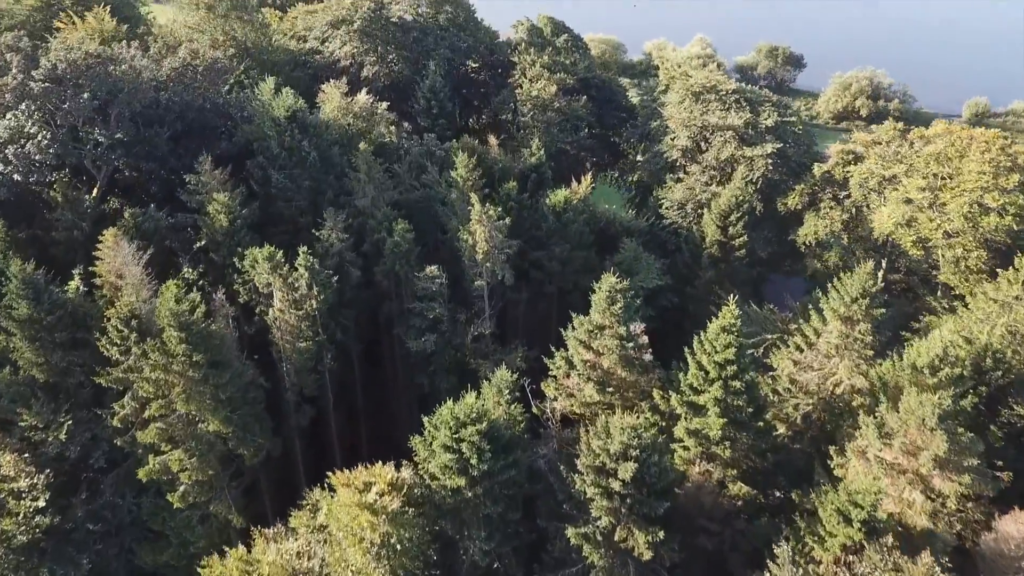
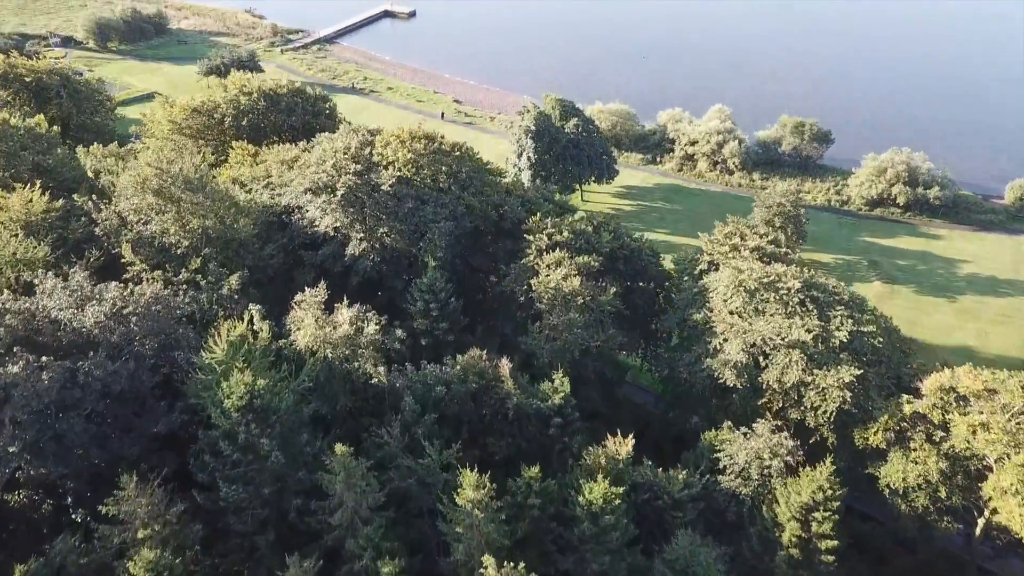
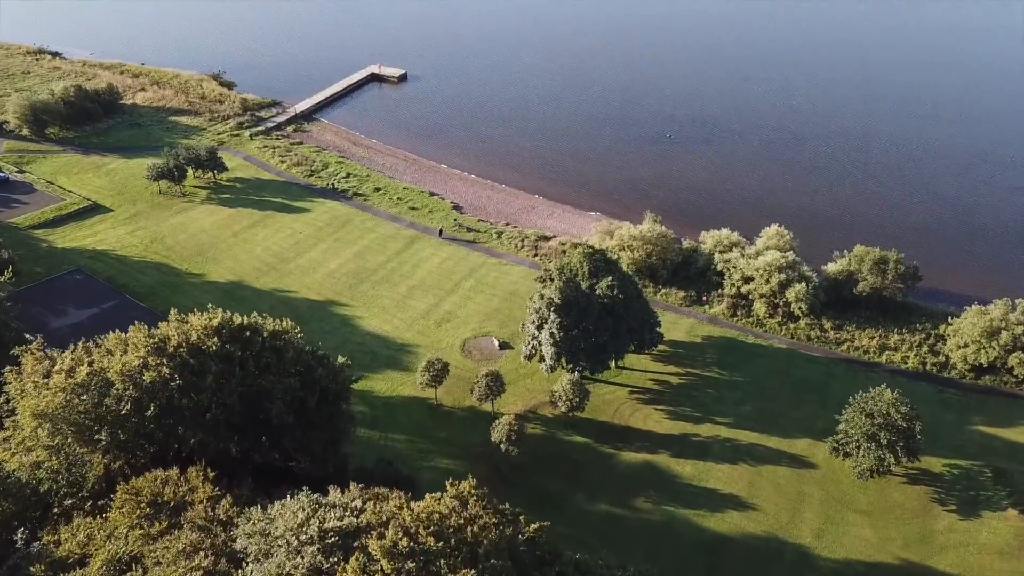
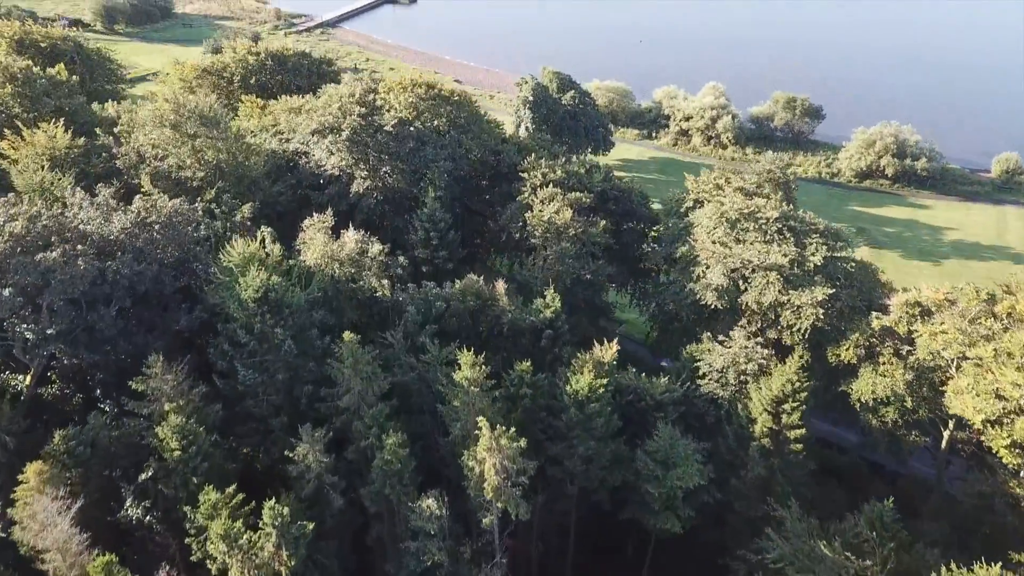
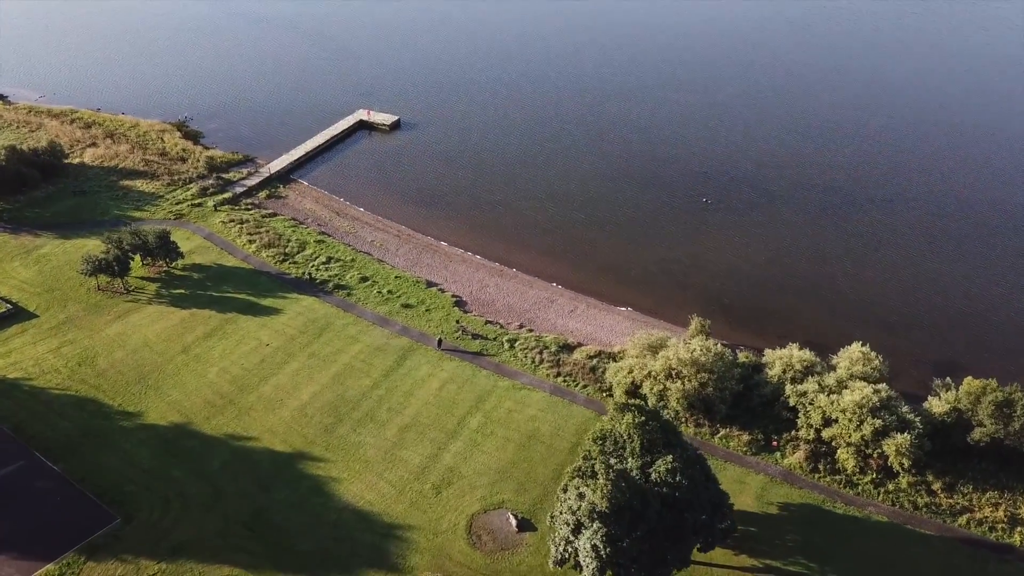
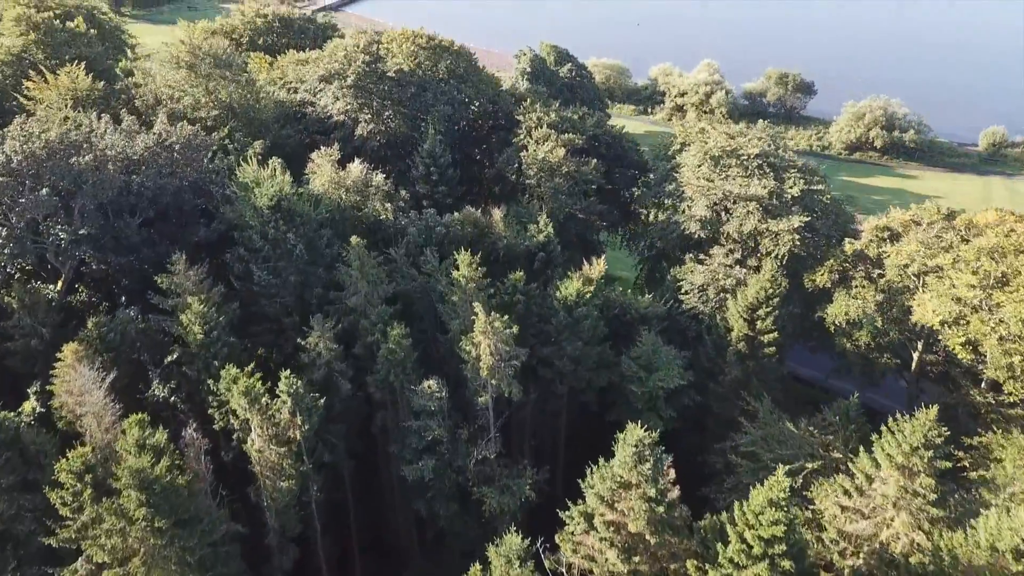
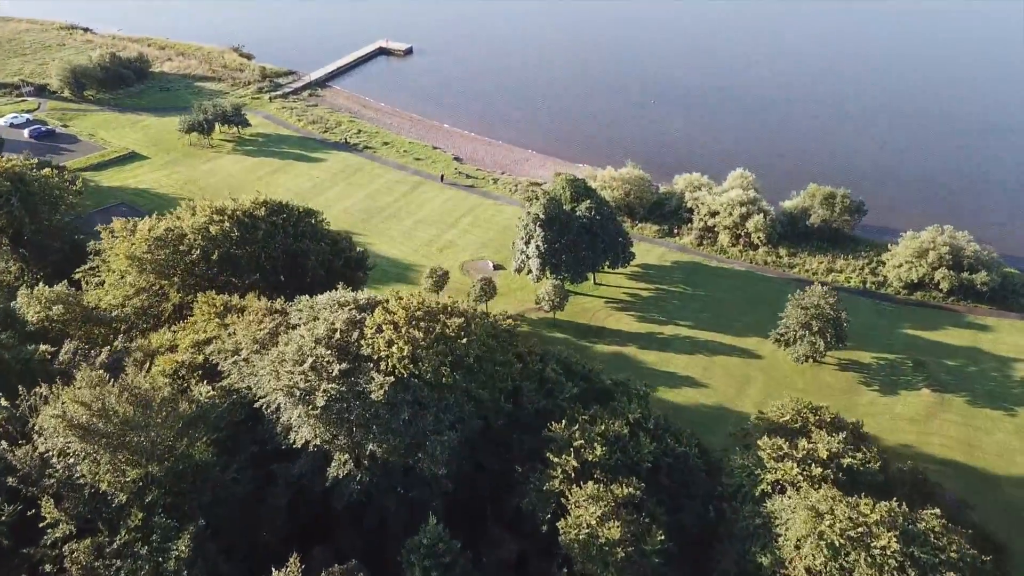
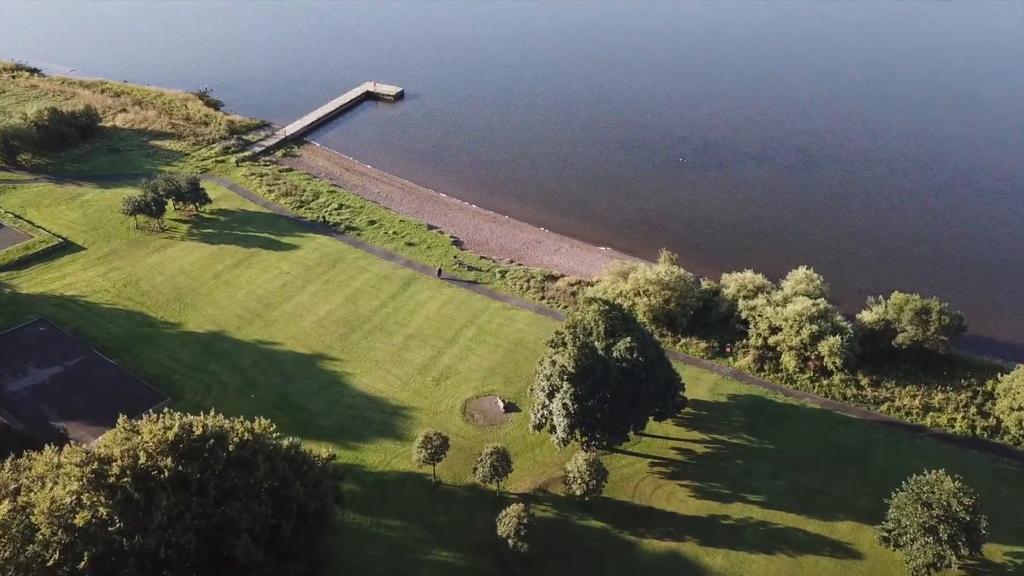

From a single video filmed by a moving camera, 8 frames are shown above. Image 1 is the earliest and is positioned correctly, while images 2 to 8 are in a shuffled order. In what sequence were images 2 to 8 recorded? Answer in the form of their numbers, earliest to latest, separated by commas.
6, 4, 2, 7, 3, 8, 5
